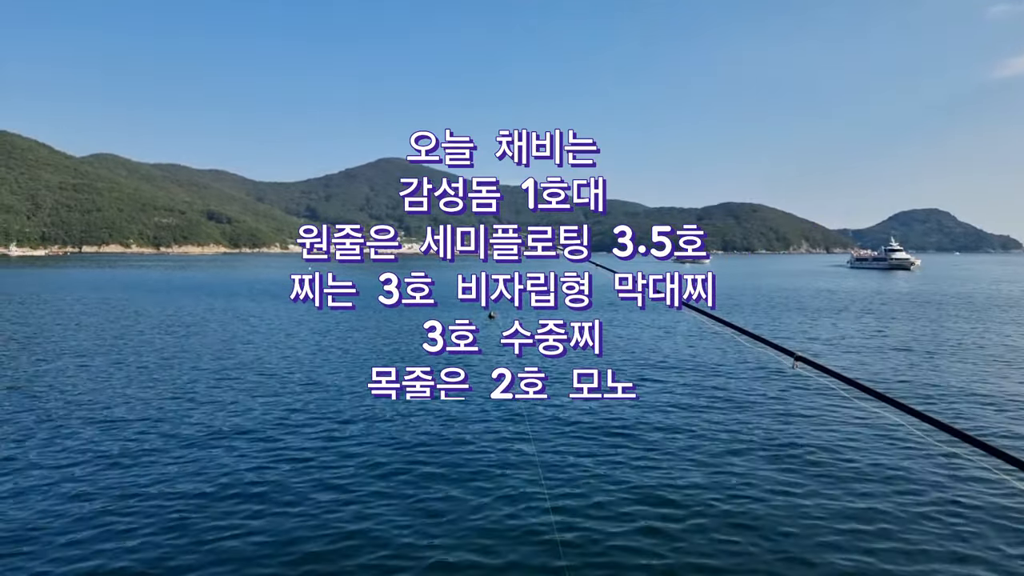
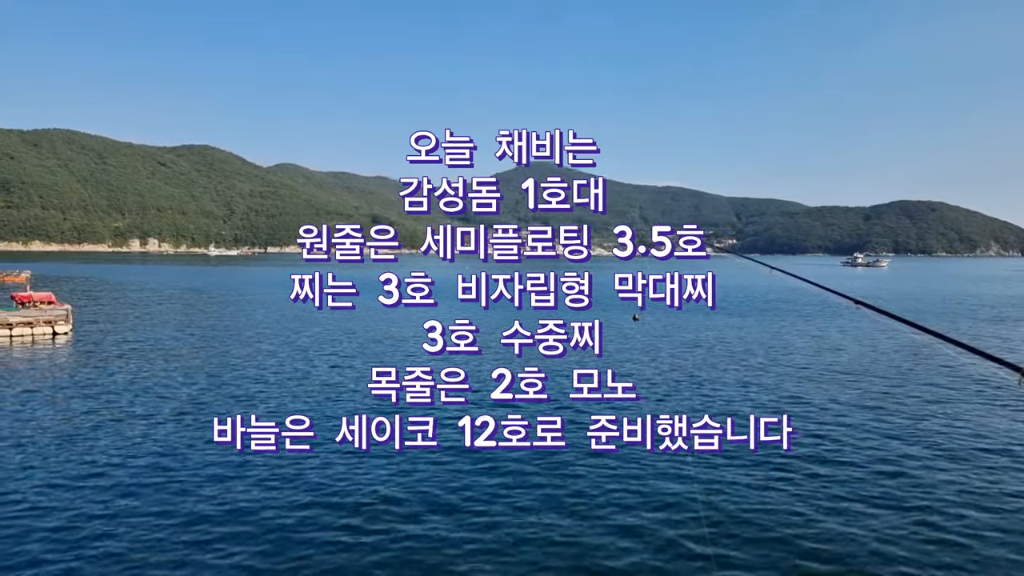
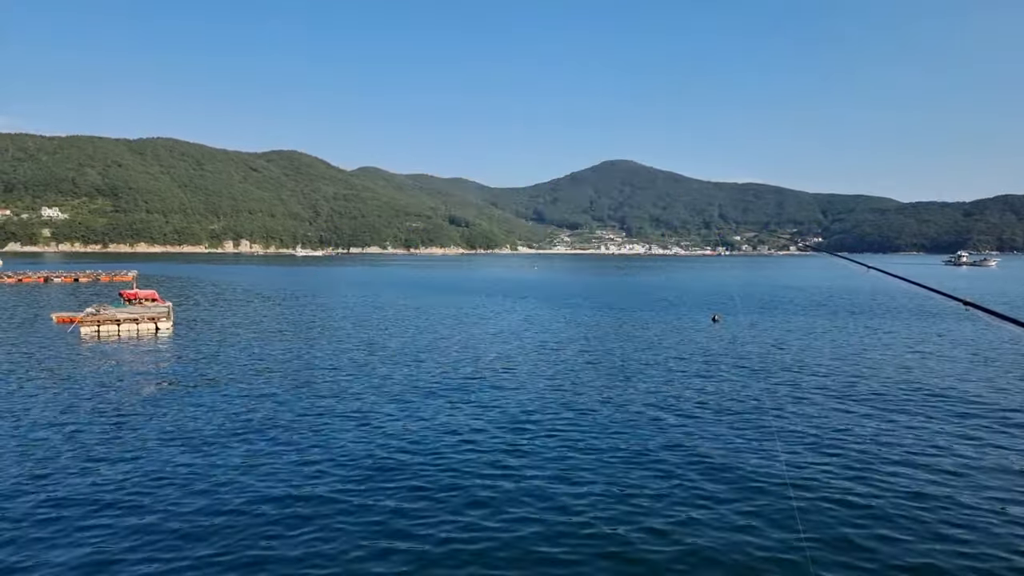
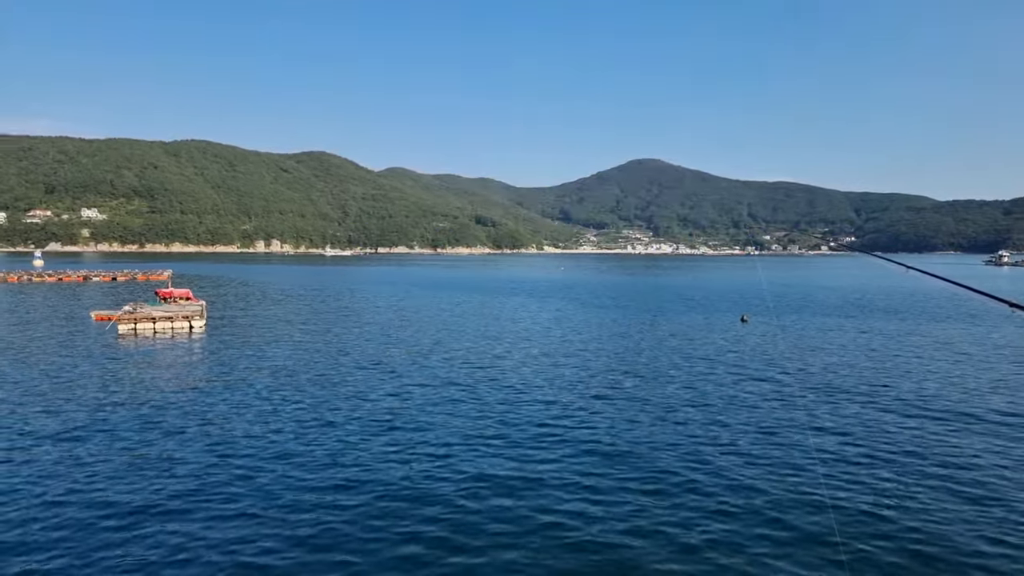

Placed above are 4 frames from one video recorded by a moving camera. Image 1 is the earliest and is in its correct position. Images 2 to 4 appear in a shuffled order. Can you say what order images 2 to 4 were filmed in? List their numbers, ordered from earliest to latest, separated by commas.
2, 3, 4
